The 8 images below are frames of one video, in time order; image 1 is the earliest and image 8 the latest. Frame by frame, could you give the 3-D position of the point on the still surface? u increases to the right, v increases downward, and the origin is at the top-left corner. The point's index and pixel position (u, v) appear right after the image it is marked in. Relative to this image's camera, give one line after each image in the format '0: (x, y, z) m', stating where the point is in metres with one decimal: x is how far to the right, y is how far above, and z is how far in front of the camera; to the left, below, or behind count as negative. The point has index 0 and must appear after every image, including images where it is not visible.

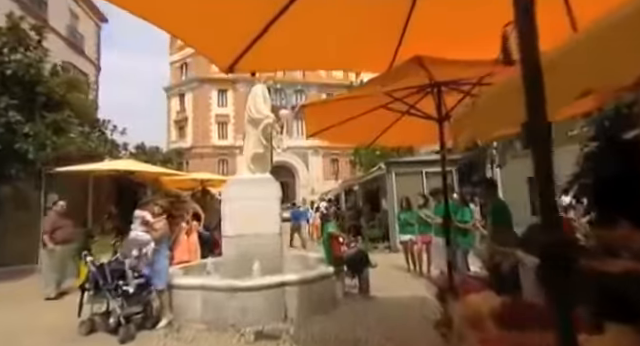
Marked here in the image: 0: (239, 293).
0: (-1.3, -2.0, +6.1) m
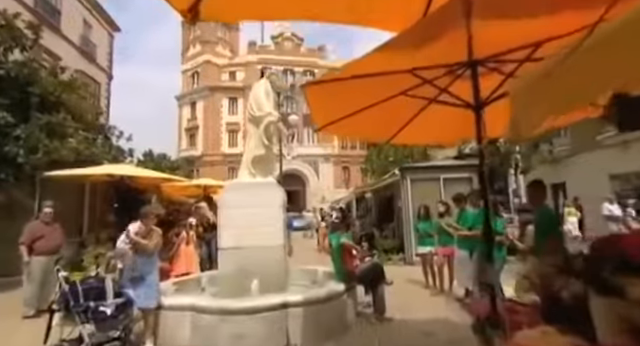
0: (-1.2, -2.0, +5.2) m
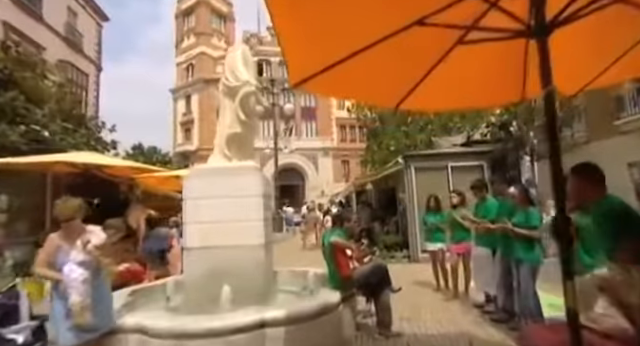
0: (-1.4, -1.8, +3.9) m
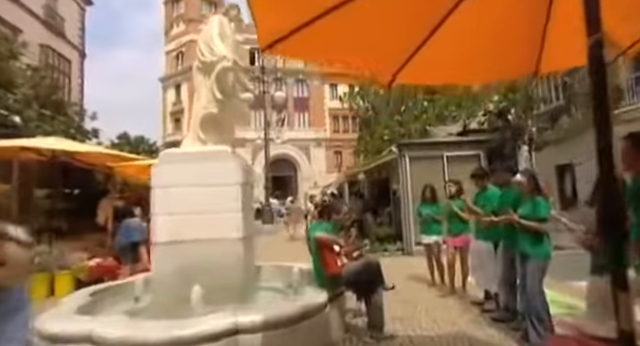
0: (-1.5, -1.6, +3.3) m
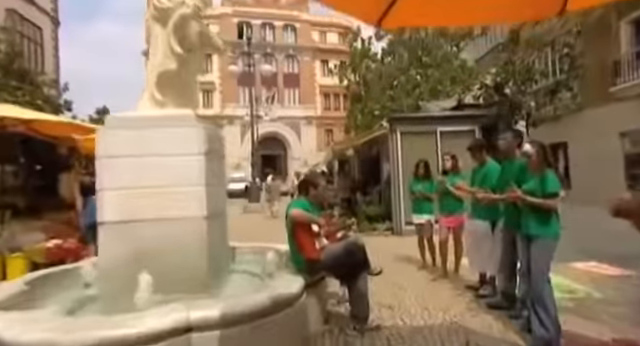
0: (-1.8, -1.3, +2.6) m
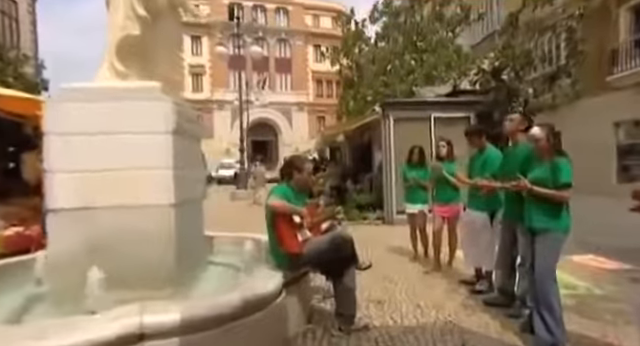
0: (-1.9, -1.2, +2.1) m
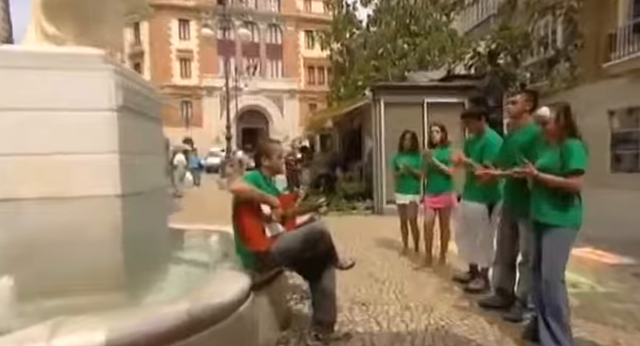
0: (-2.1, -1.1, +1.6) m
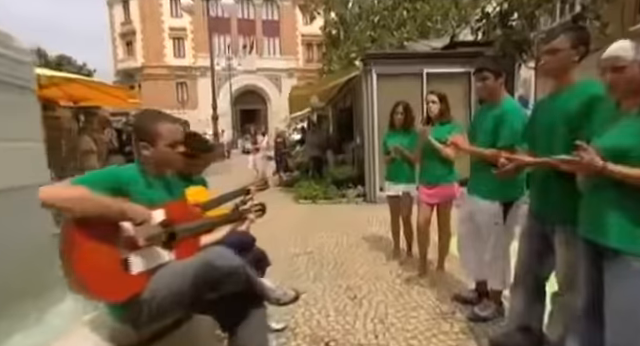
0: (-2.6, -1.2, +0.3) m
